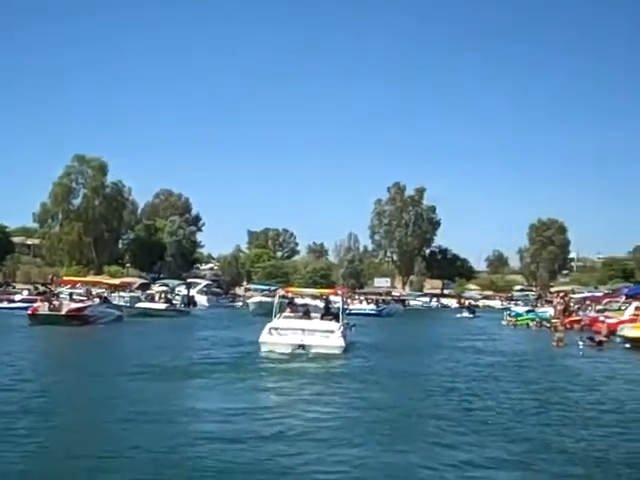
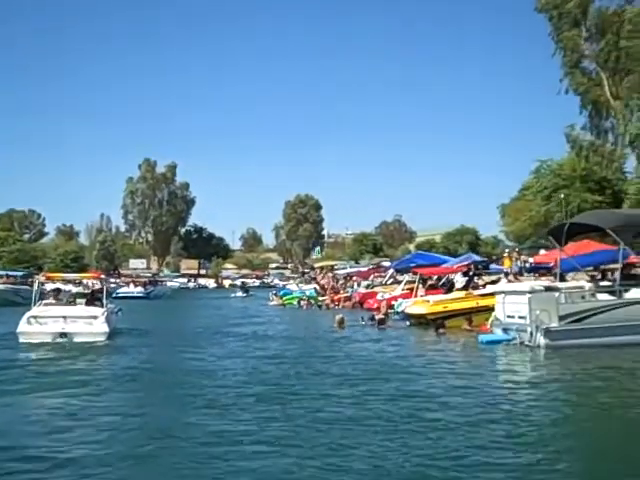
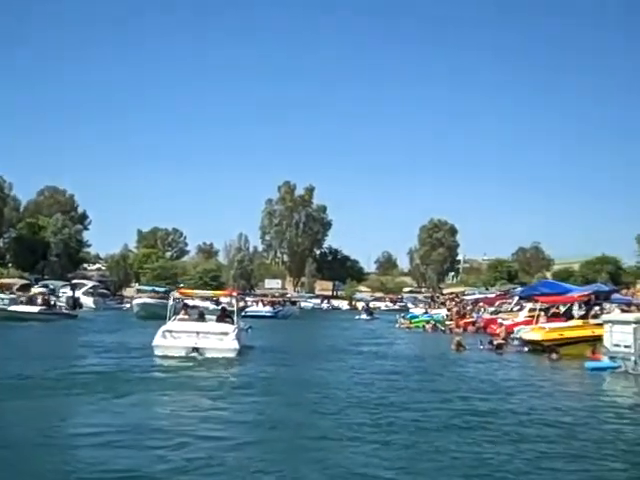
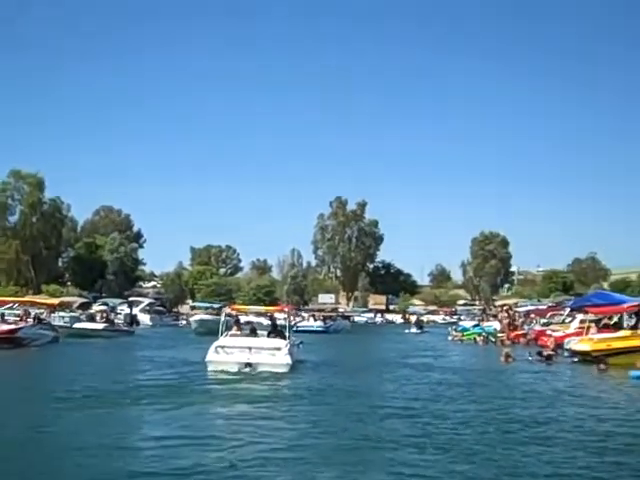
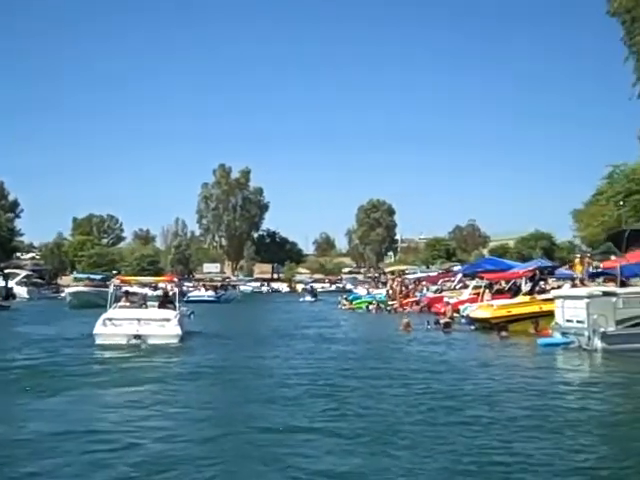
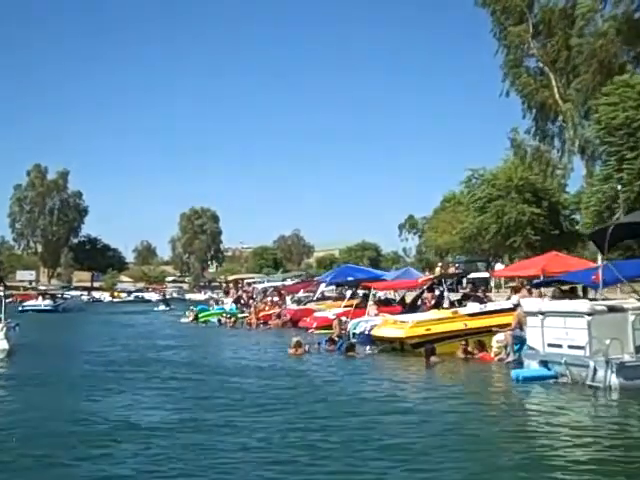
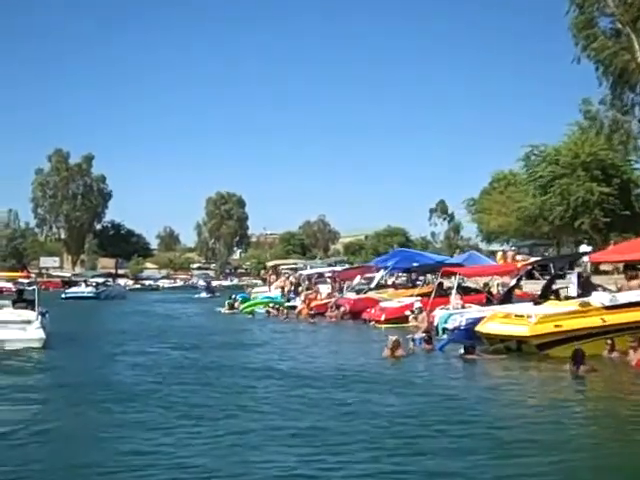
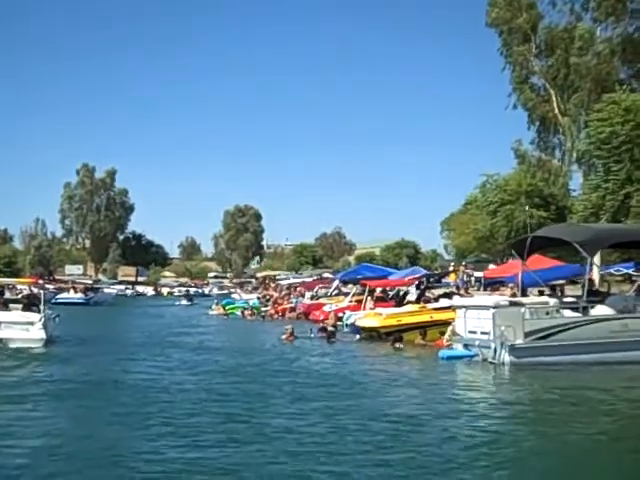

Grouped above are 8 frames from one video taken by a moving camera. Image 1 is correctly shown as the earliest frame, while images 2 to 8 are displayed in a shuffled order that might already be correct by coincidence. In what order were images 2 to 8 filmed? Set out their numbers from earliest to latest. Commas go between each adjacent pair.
4, 3, 5, 2, 8, 6, 7
